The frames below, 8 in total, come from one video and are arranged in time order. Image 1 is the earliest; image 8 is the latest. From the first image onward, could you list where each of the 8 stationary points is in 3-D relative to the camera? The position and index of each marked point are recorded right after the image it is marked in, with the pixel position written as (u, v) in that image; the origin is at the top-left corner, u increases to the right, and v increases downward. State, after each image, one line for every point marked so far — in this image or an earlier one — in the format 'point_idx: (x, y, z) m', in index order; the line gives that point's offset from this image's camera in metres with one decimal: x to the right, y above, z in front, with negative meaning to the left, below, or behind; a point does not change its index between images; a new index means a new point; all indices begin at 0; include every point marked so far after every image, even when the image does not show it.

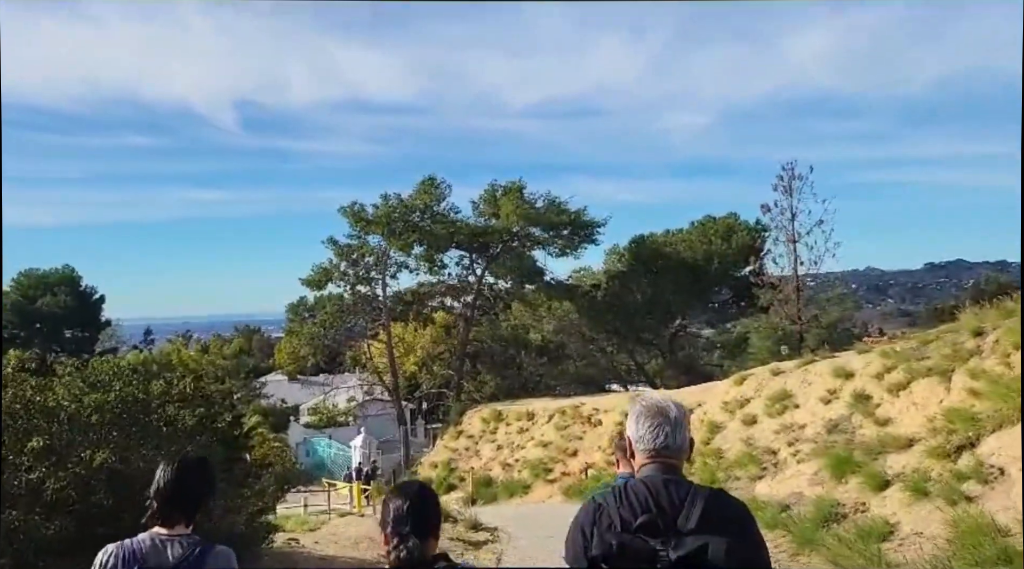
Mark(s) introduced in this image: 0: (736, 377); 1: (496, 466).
0: (+3.8, -1.5, +14.7) m
1: (-0.4, -3.9, +18.8) m
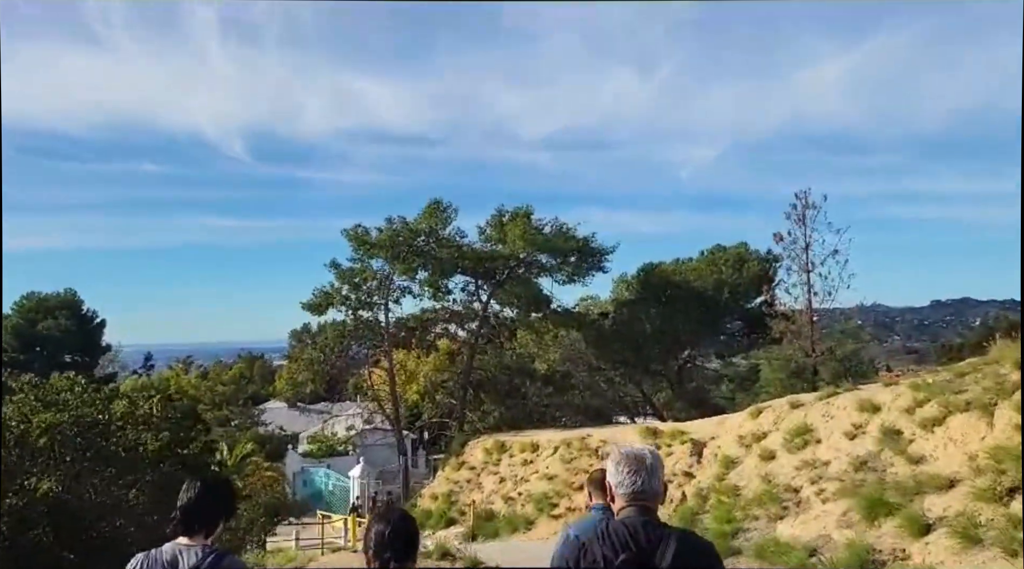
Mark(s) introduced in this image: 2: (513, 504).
0: (+3.9, -2.0, +14.1) m
1: (-0.4, -4.5, +18.2) m
2: (0.0, -4.4, +17.6) m
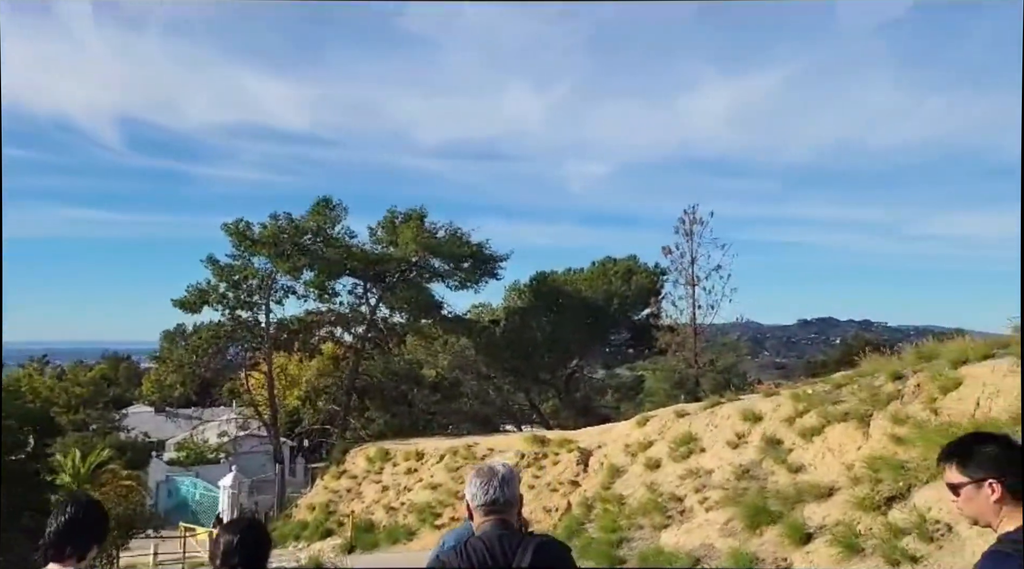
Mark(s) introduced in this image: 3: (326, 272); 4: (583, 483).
0: (+2.1, -2.2, +14.2) m
1: (-2.7, -4.5, +17.7) m
2: (-2.3, -4.5, +17.1) m
3: (-4.3, +0.3, +20.1) m
4: (+1.2, -3.1, +13.7) m
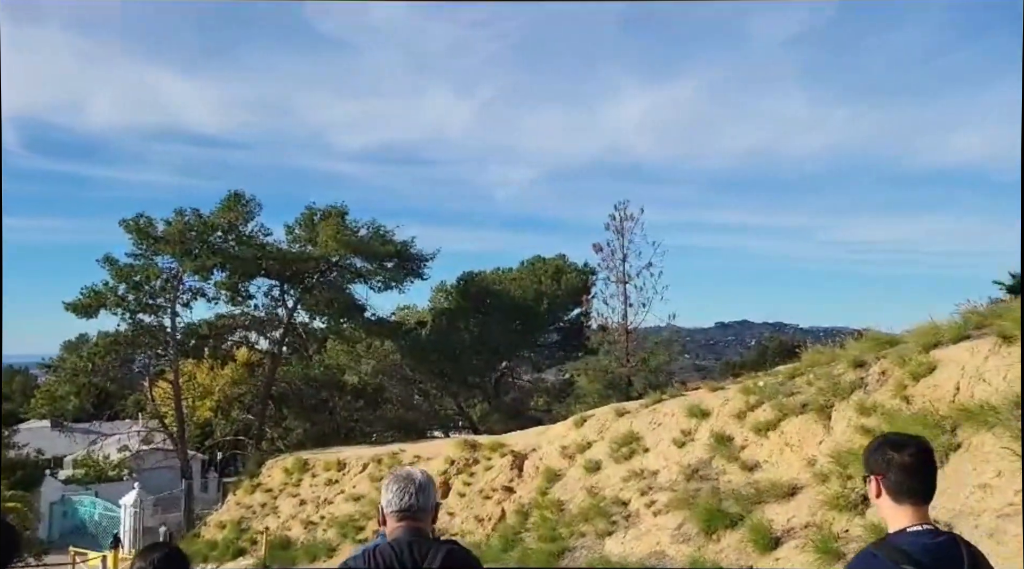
0: (+1.0, -2.1, +13.5) m
1: (-4.1, -4.5, +16.6) m
2: (-3.6, -4.5, +16.1) m
3: (-5.9, +0.2, +18.9) m
4: (+0.1, -3.0, +13.0) m
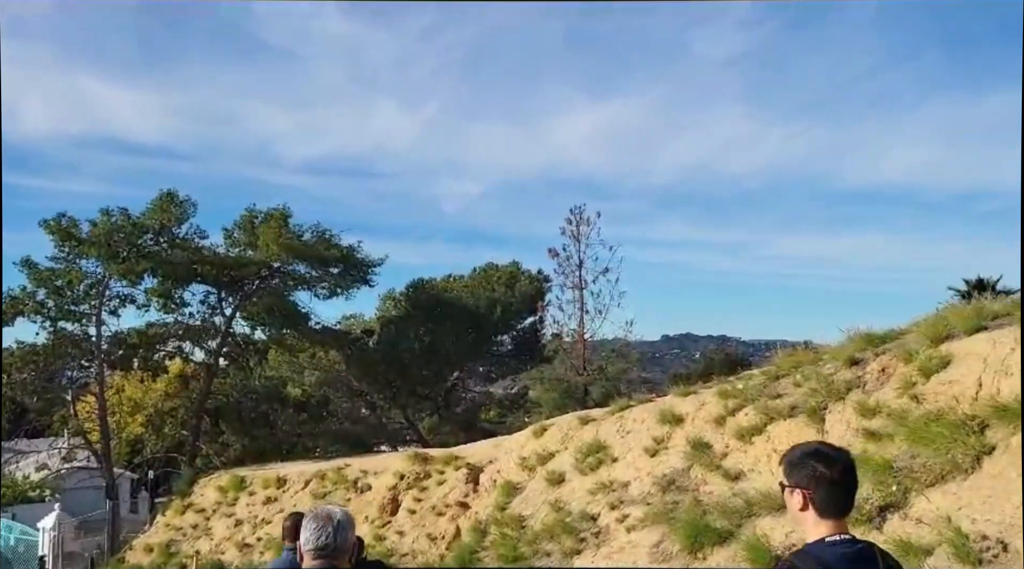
0: (+0.3, -2.1, +12.8) m
1: (-4.9, -4.6, +15.6) m
2: (-4.5, -4.6, +15.1) m
3: (-6.9, +0.1, +17.8) m
4: (-0.6, -3.1, +12.3) m
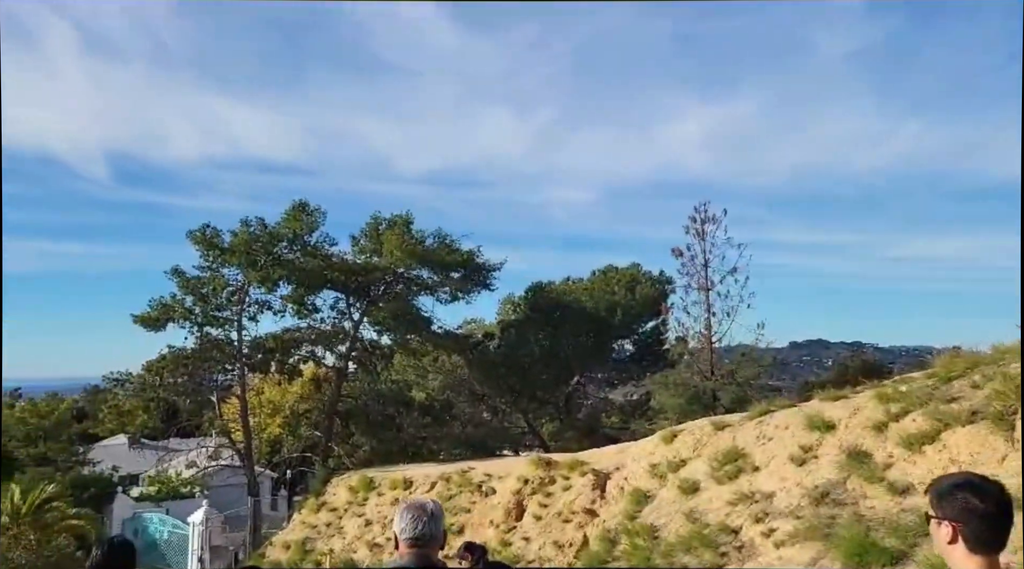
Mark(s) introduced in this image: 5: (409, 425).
0: (+2.1, -2.2, +12.4) m
1: (-2.7, -4.7, +15.8) m
2: (-2.3, -4.6, +15.2) m
3: (-4.4, 0.0, +18.3) m
4: (+1.2, -3.1, +12.0) m
5: (-2.3, -3.0, +19.0) m
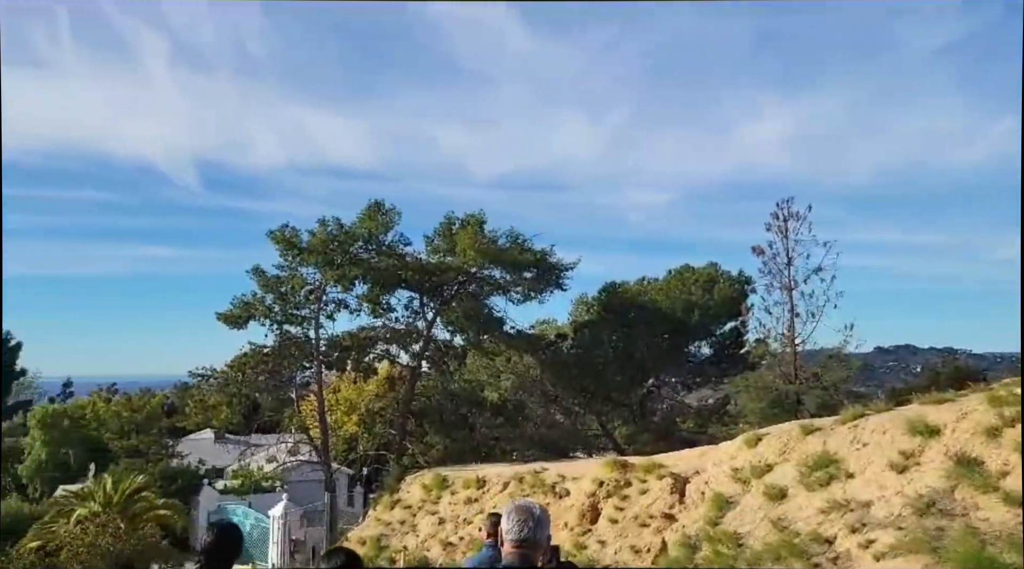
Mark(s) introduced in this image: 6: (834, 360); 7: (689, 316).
0: (+3.1, -2.1, +12.0) m
1: (-1.4, -4.7, +15.7) m
2: (-1.1, -4.6, +15.1) m
3: (-2.8, 0.0, +18.4) m
4: (+2.2, -3.1, +11.6) m
5: (-0.7, -3.0, +18.9) m
6: (+6.4, -1.5, +17.5) m
7: (+3.9, -0.7, +19.4) m
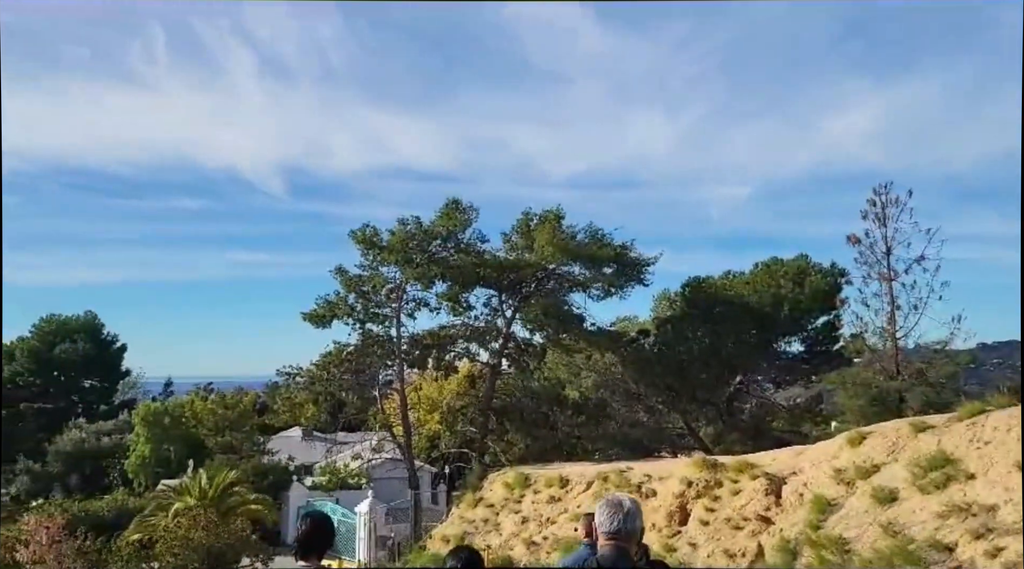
0: (+4.2, -2.0, +11.3) m
1: (+0.1, -4.6, +15.5) m
2: (+0.4, -4.5, +14.9) m
3: (-1.1, +0.1, +18.3) m
4: (+3.3, -3.0, +11.1) m
5: (+1.1, -2.9, +18.6) m
6: (+8.0, -1.4, +16.6) m
7: (+5.7, -0.5, +18.7) m
